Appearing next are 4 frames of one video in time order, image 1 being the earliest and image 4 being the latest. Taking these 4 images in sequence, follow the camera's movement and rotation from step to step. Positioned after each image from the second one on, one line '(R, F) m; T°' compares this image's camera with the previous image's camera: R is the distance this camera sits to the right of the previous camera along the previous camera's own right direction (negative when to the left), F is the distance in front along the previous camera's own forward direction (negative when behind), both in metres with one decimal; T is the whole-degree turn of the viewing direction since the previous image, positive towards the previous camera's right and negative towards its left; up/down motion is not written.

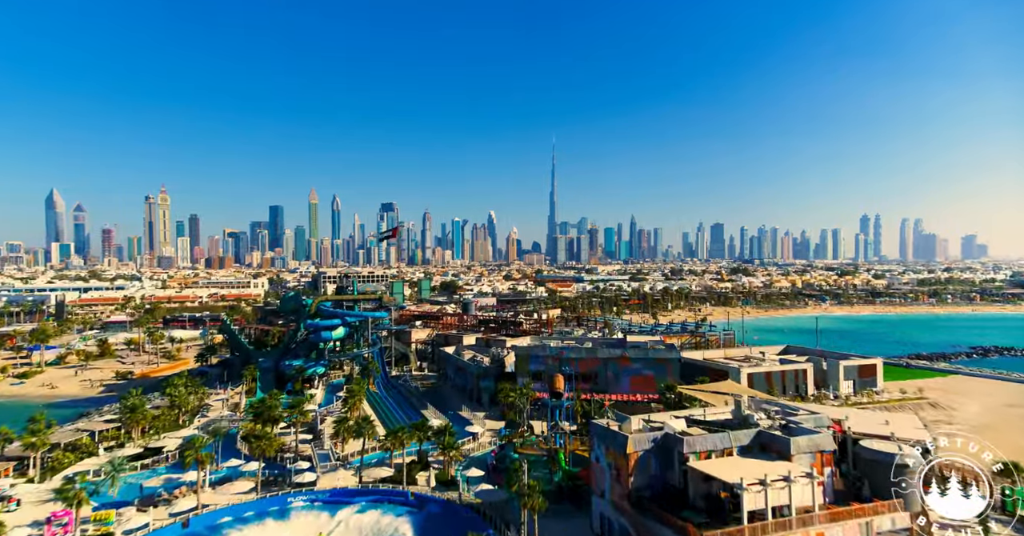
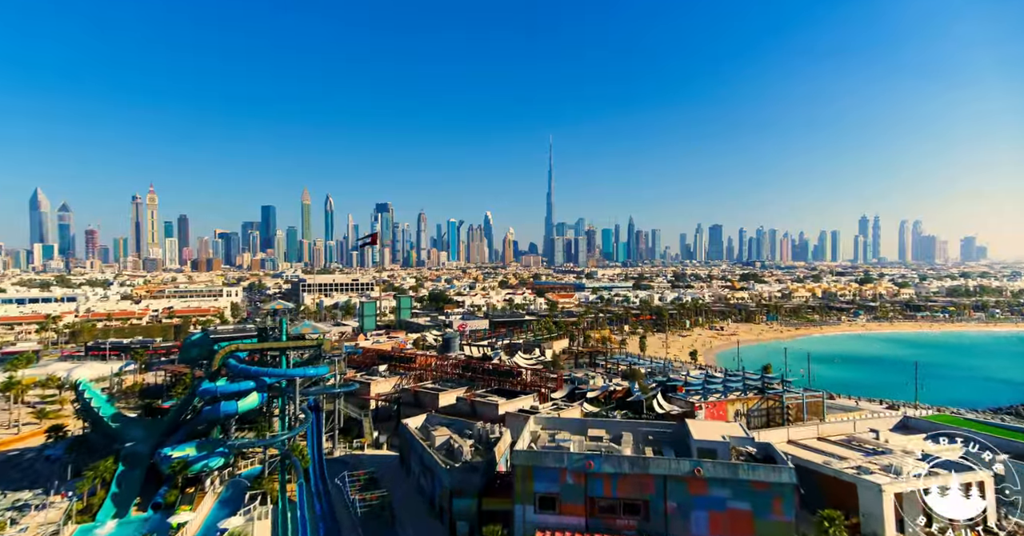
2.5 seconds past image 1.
(+0.1, +12.9) m; 0°
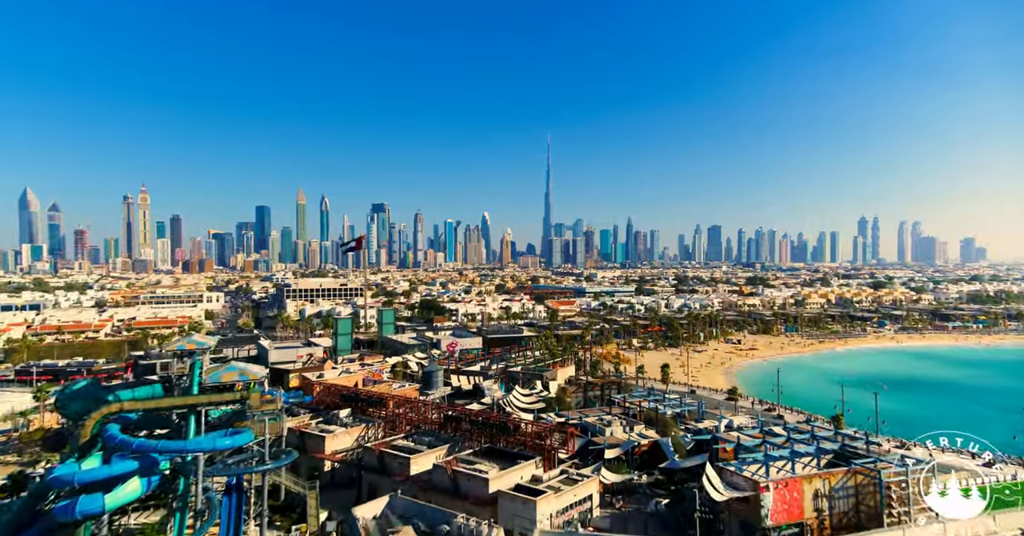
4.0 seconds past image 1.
(+0.1, +8.2) m; 0°
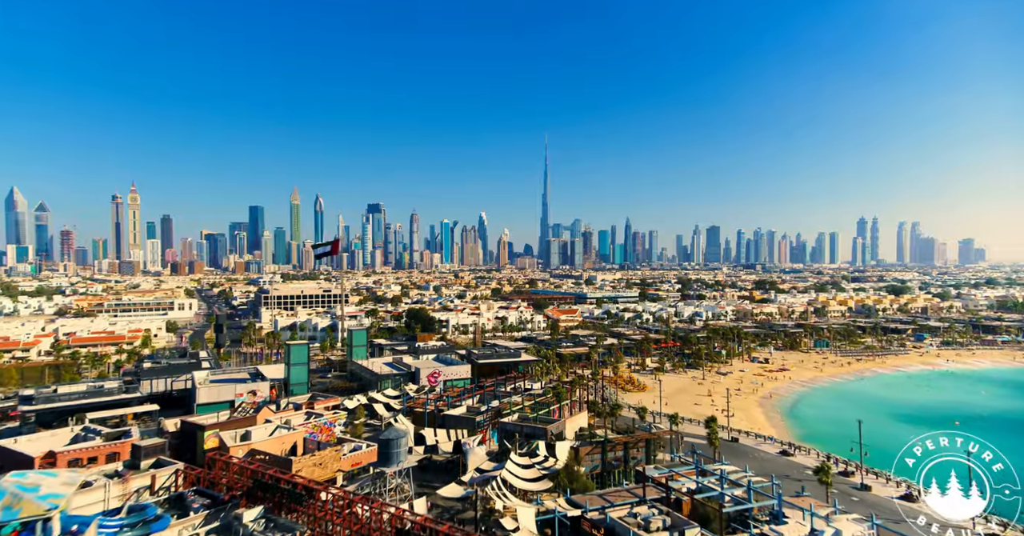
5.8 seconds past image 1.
(+0.2, +10.3) m; 0°
